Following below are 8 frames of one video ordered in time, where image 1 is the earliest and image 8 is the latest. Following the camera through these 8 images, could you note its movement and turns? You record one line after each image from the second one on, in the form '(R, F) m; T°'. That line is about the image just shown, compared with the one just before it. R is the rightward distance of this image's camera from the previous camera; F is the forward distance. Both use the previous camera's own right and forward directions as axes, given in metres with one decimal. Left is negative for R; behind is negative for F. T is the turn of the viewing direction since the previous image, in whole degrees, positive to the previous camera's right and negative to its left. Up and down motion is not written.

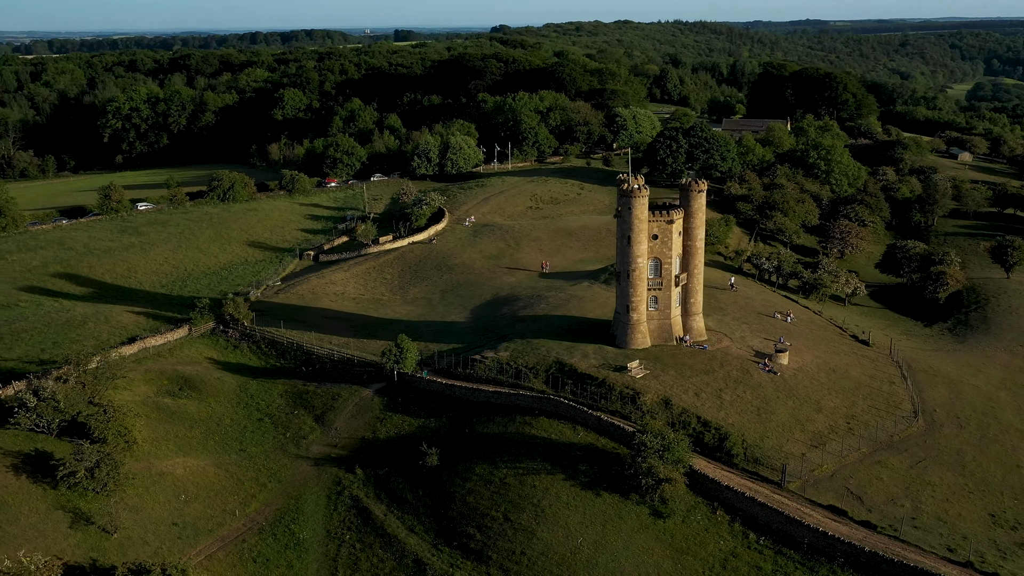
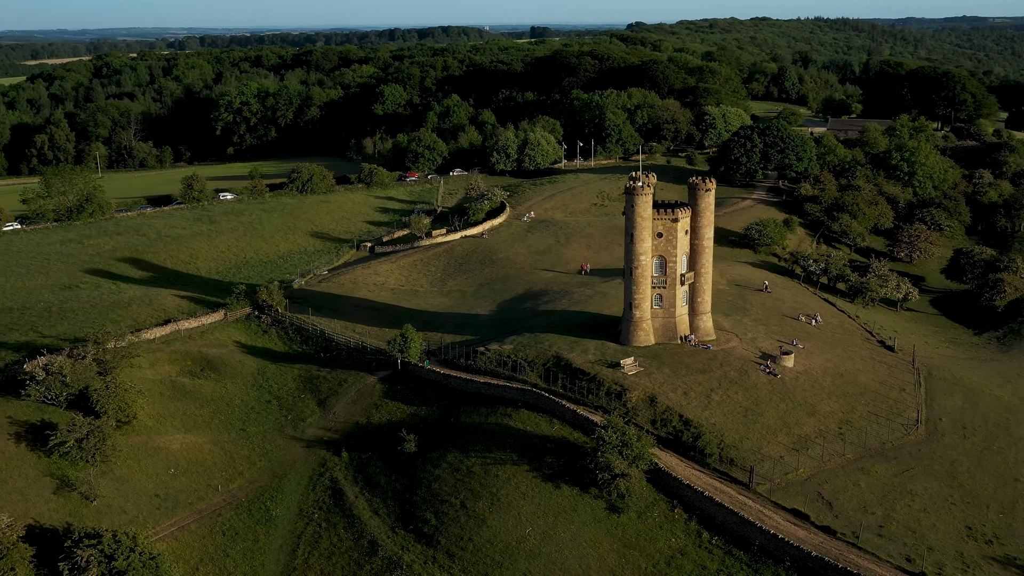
(+6.3, -0.5) m; -7°
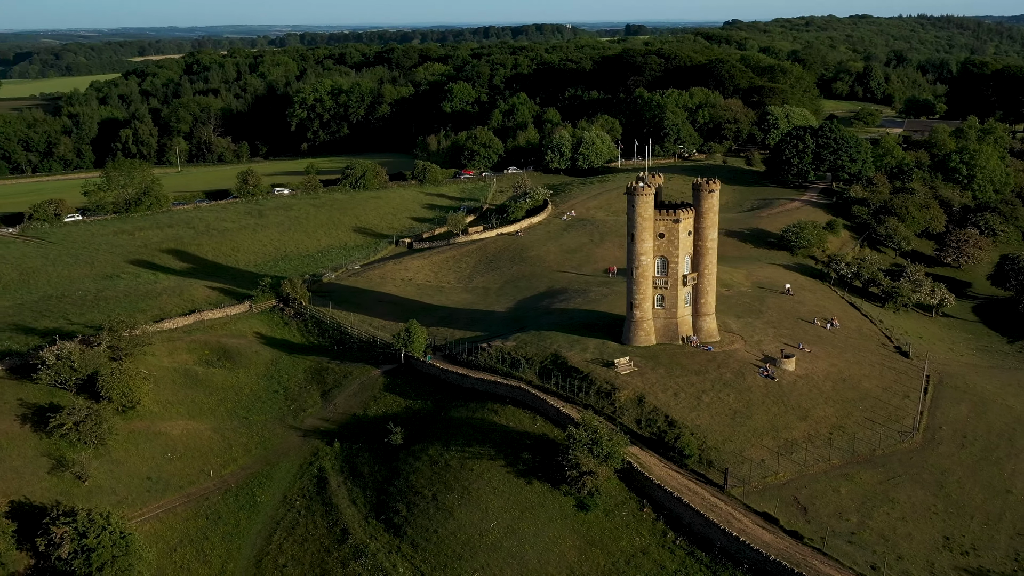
(+4.4, -0.4) m; -5°
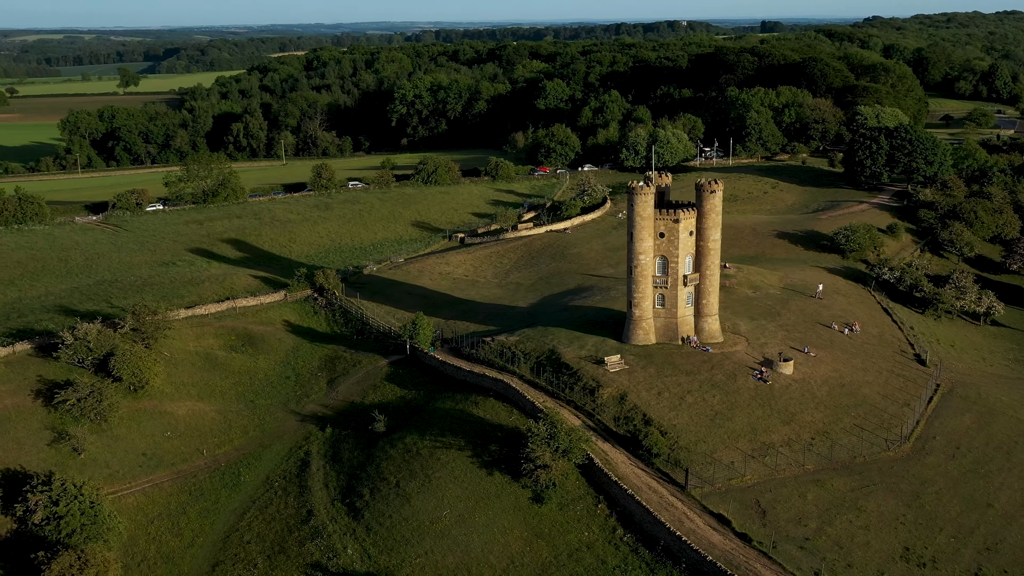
(+6.3, -0.5) m; -7°
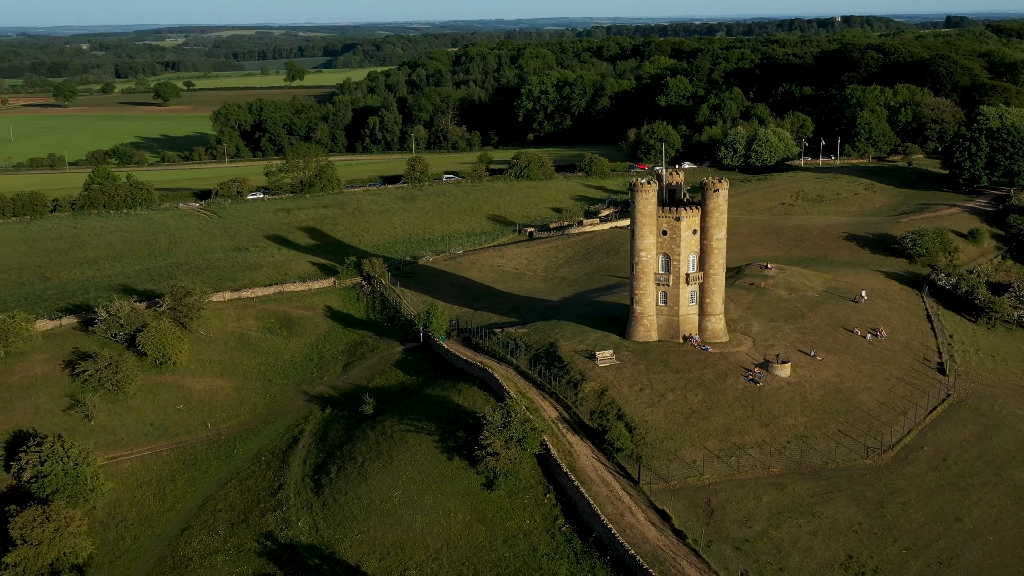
(+8.0, -0.5) m; -8°
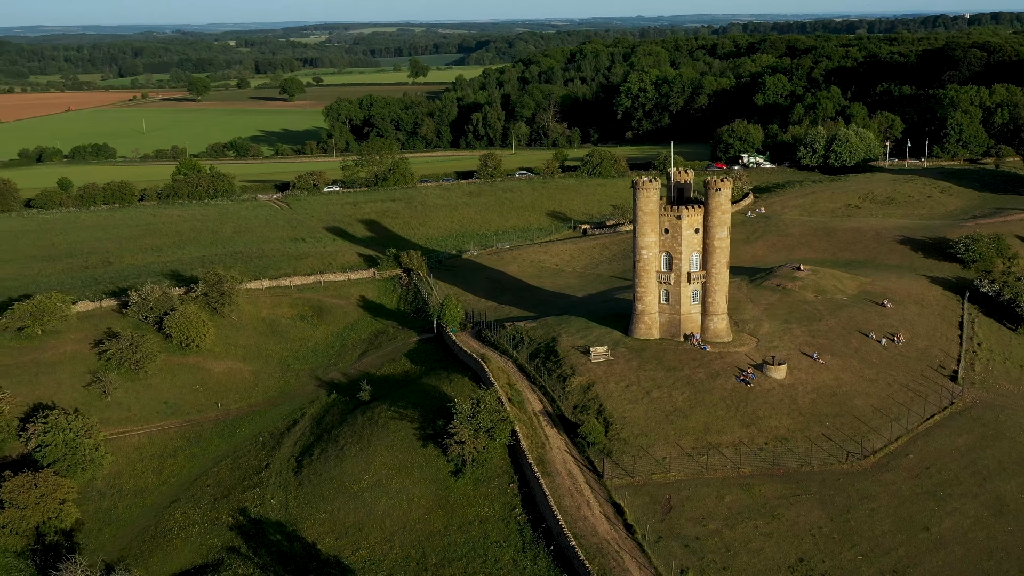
(+6.3, -0.6) m; -7°
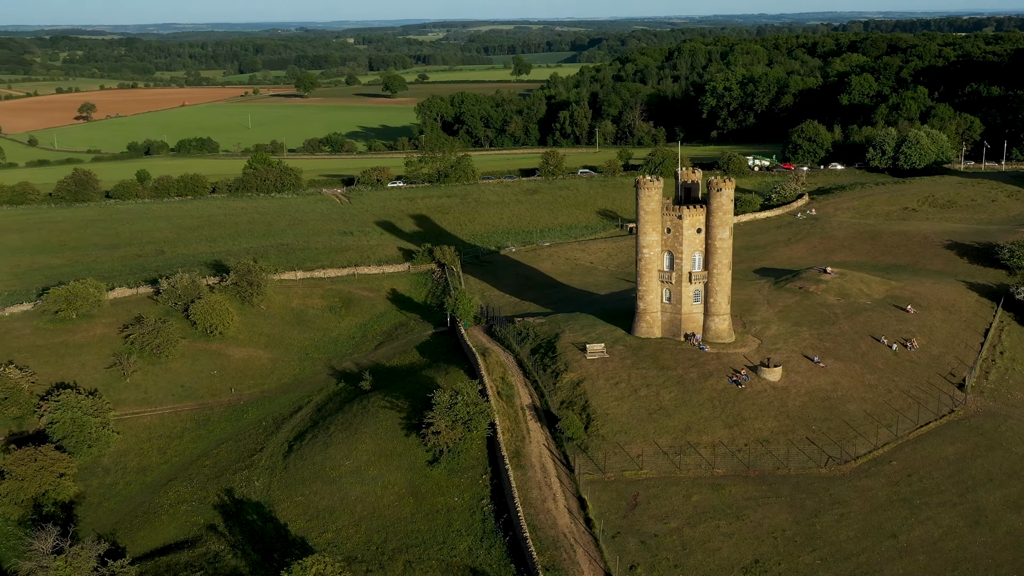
(+5.3, -0.6) m; -6°
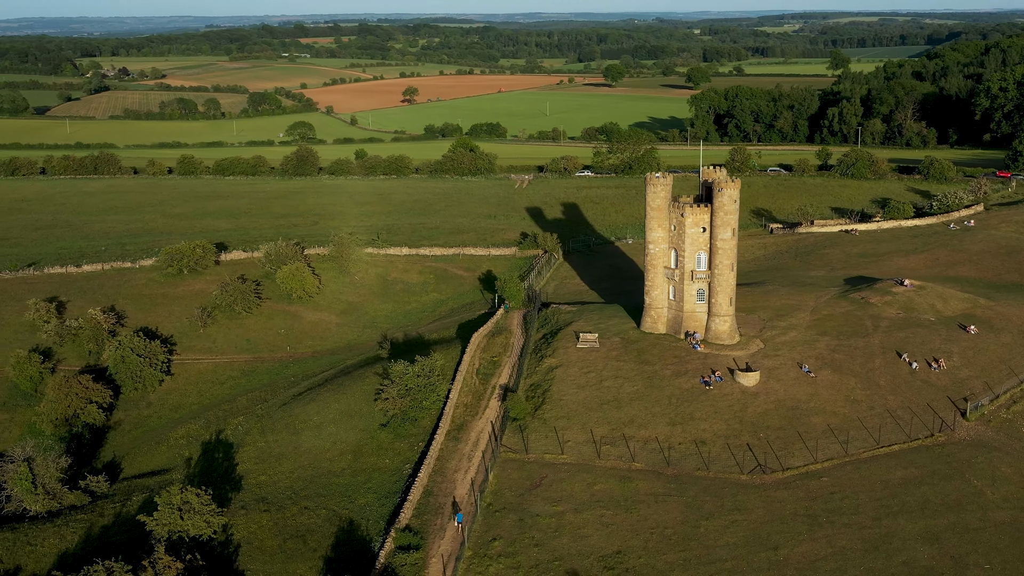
(+15.9, -0.1) m; -17°
